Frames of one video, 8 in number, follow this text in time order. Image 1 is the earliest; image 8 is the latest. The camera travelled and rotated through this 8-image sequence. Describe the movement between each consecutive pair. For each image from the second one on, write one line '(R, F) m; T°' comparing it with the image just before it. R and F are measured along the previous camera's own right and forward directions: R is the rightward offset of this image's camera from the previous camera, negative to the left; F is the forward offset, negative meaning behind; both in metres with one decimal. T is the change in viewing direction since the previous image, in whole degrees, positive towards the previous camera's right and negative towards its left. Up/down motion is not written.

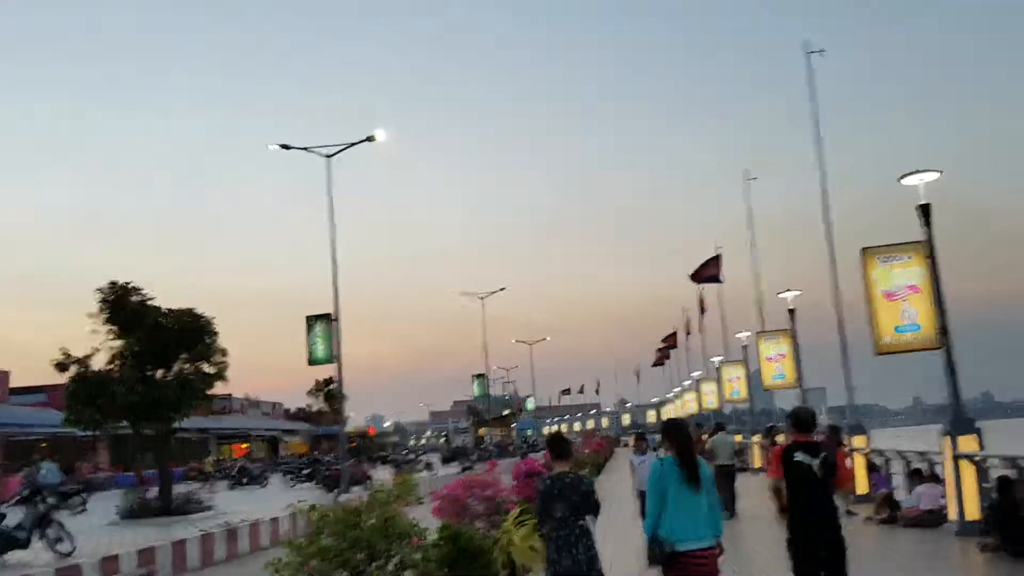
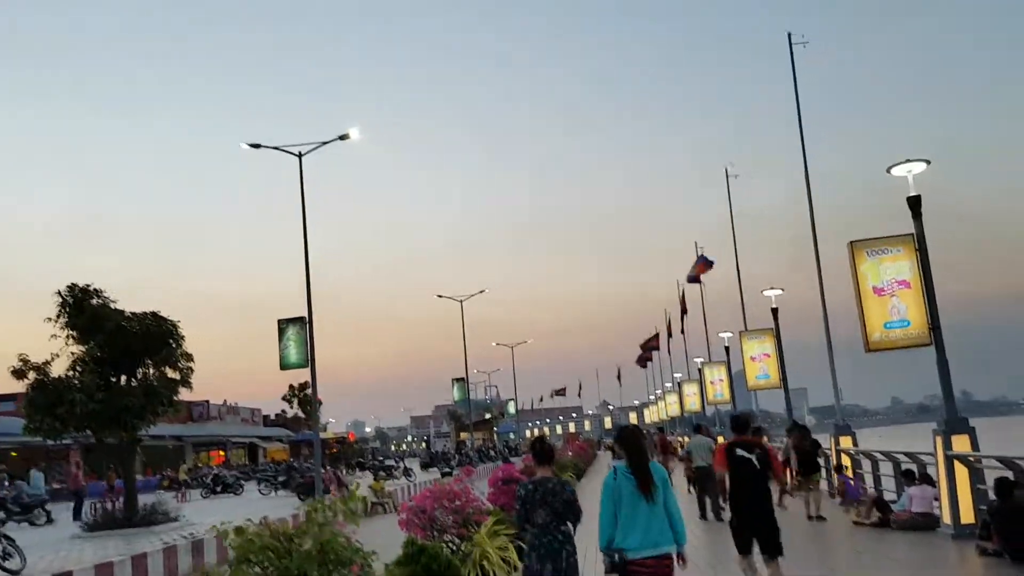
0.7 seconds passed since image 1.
(+0.1, +0.7) m; +1°
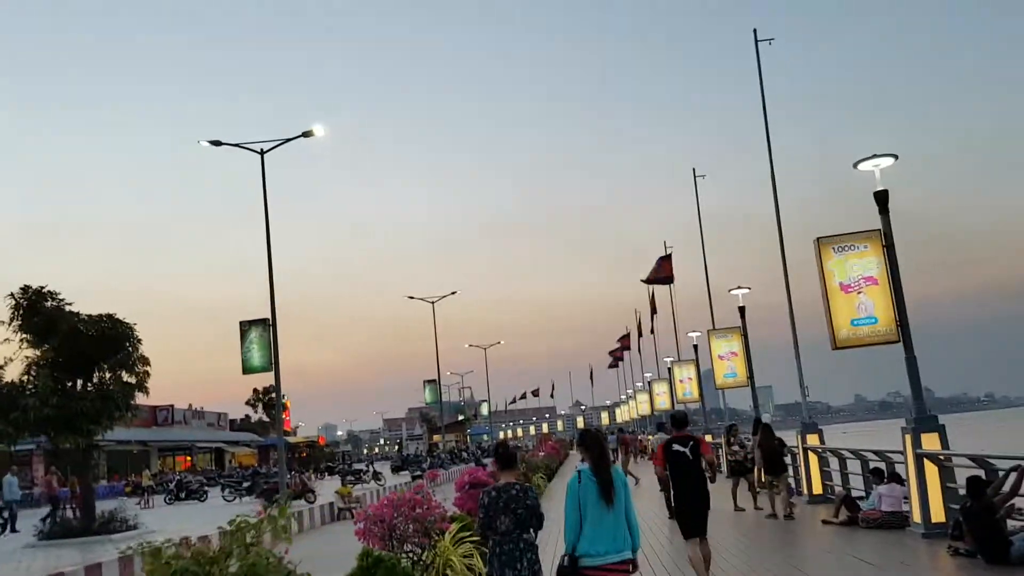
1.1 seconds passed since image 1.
(+0.1, +0.3) m; +2°
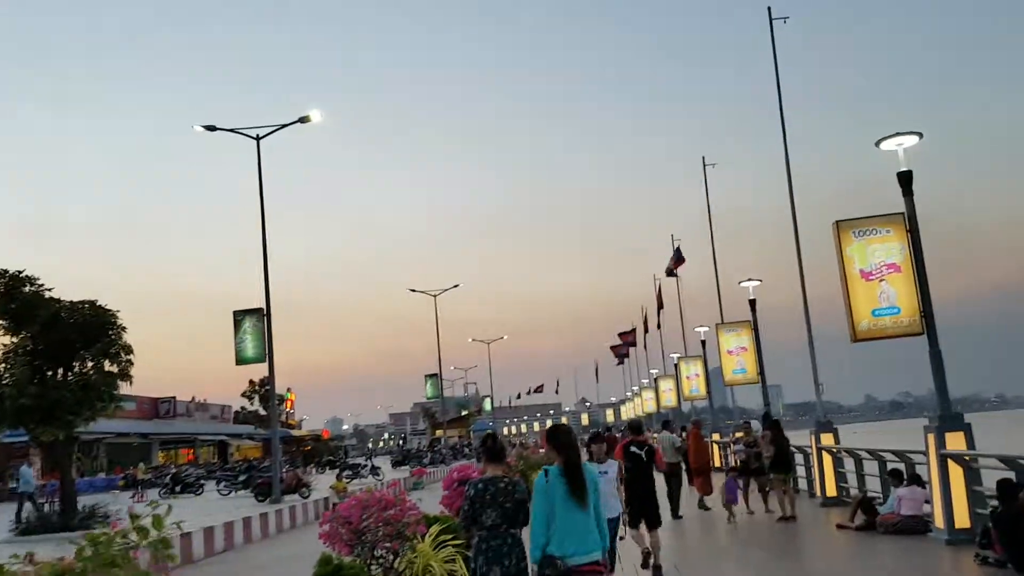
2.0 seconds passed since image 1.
(+0.2, +1.0) m; -1°
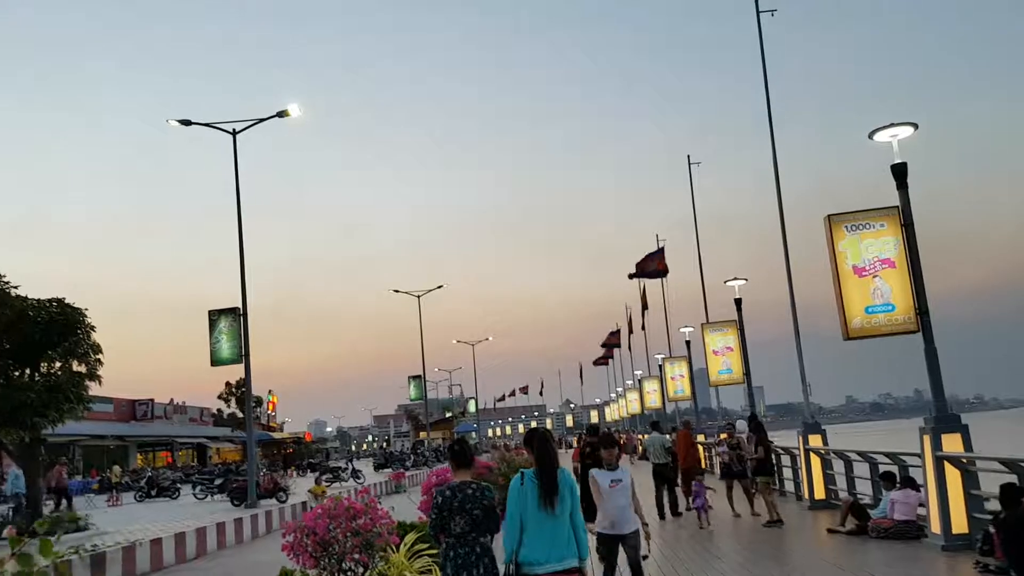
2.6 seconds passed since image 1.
(+0.1, +0.5) m; +1°
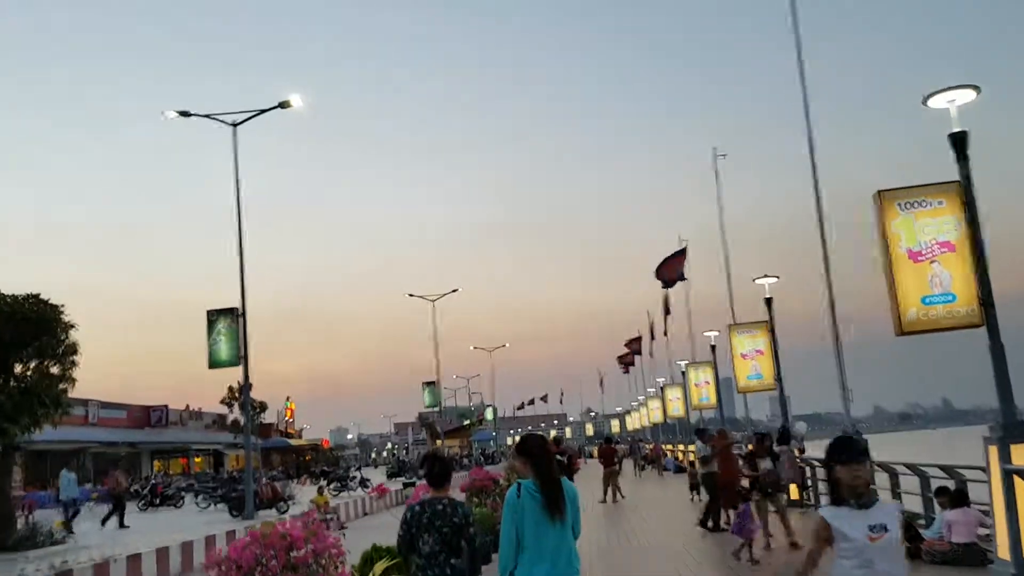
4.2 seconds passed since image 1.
(+0.3, +1.6) m; -1°
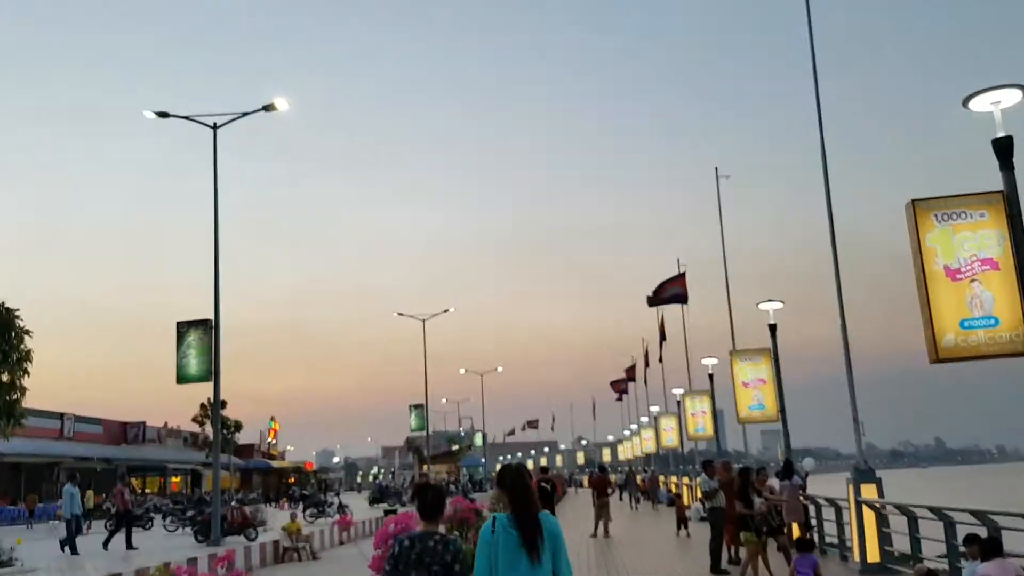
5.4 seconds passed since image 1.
(+0.1, +1.3) m; 0°
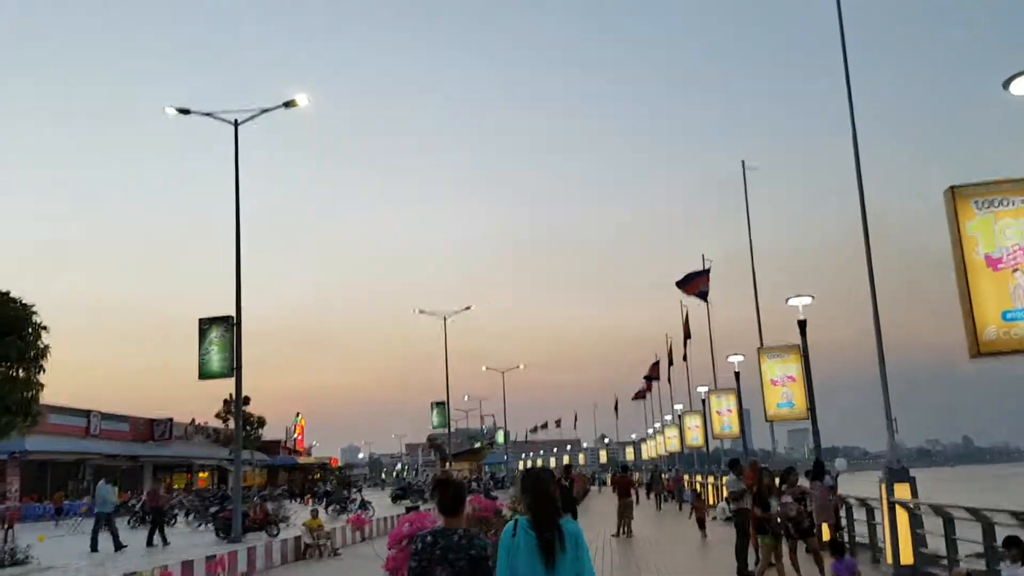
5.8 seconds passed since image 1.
(0.0, +0.3) m; -1°
